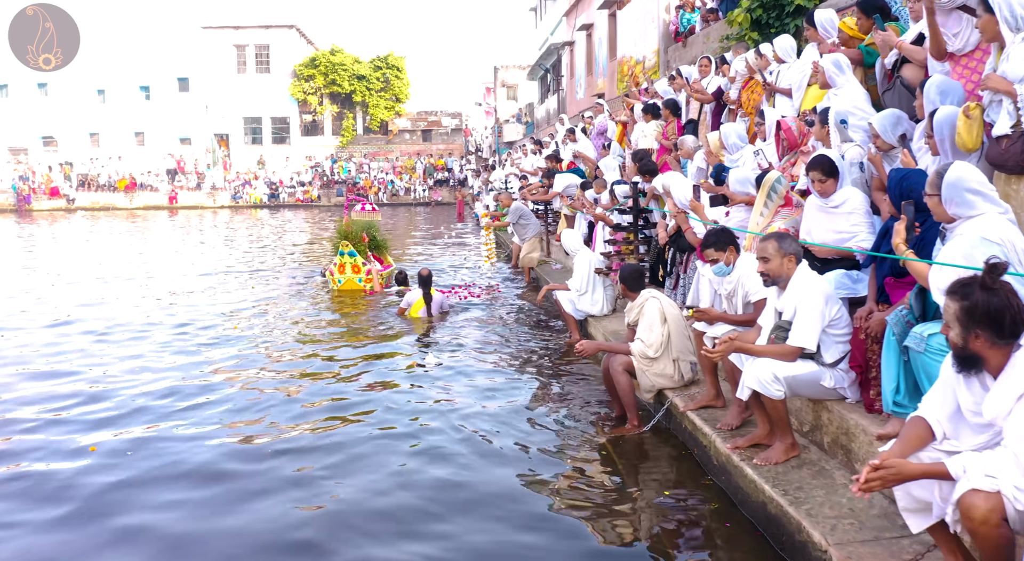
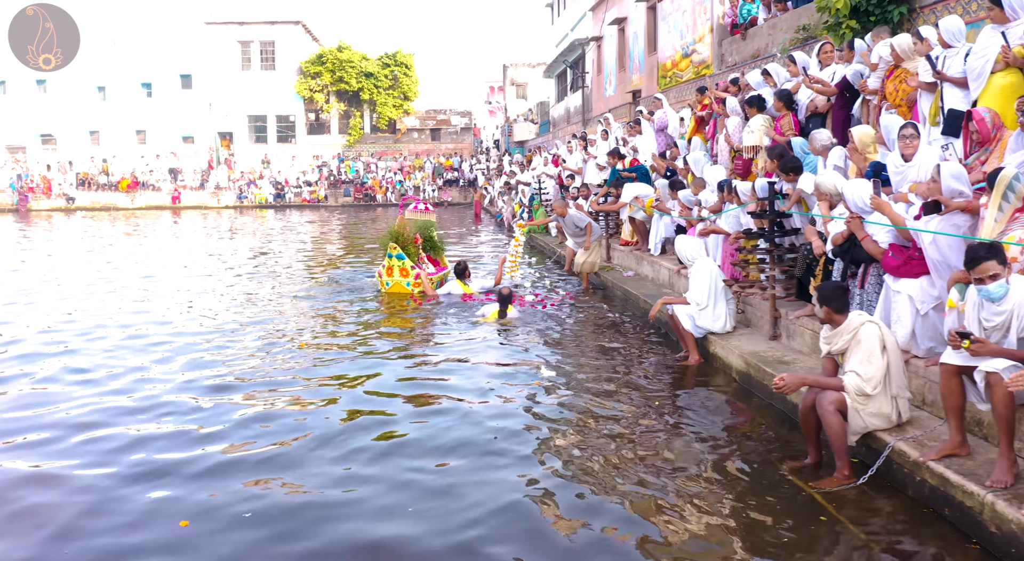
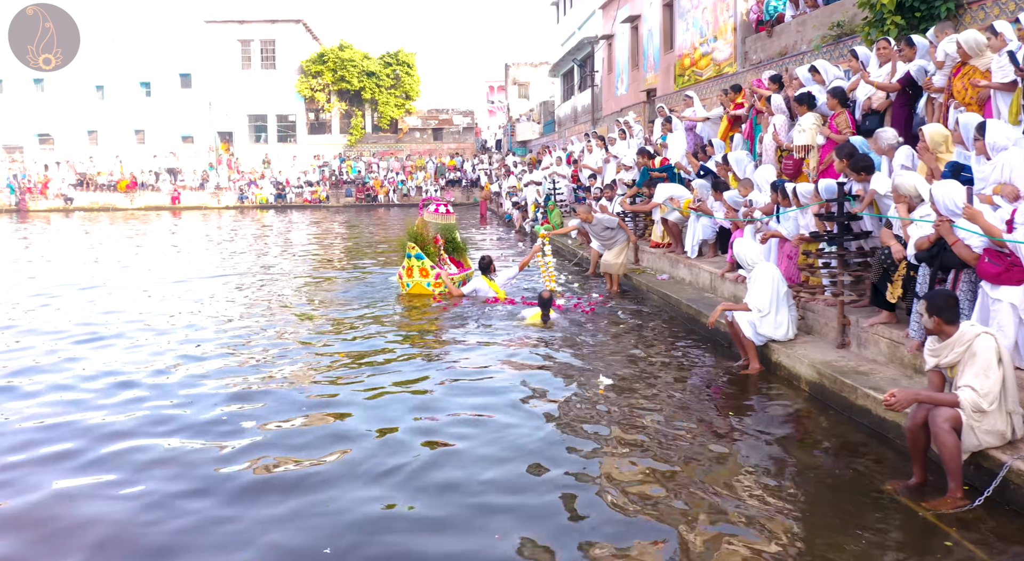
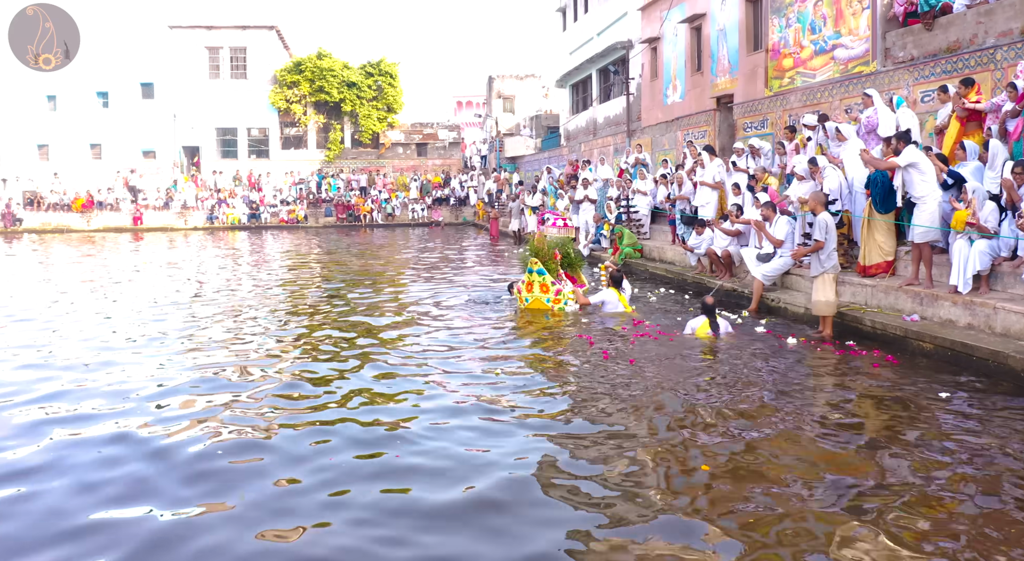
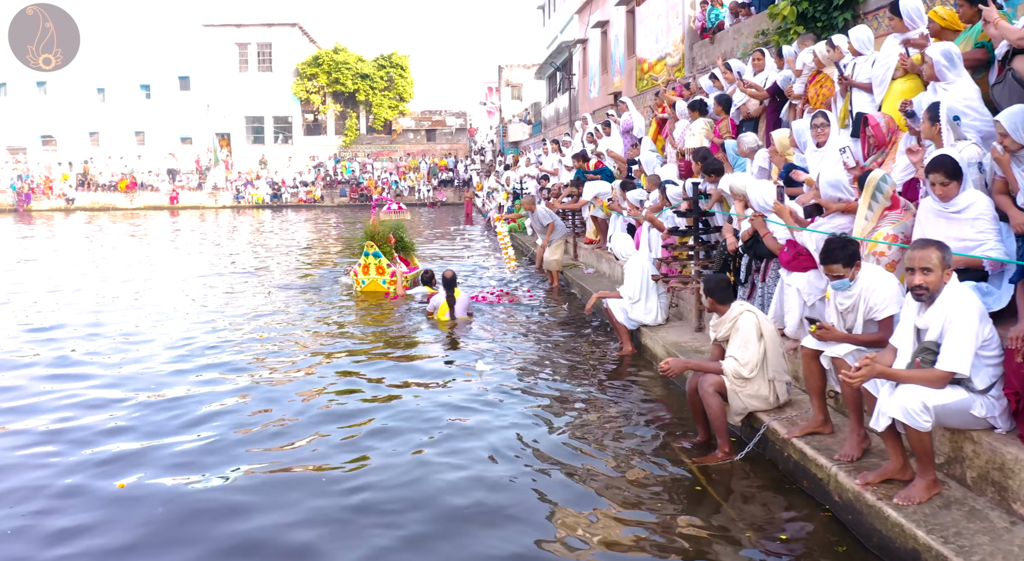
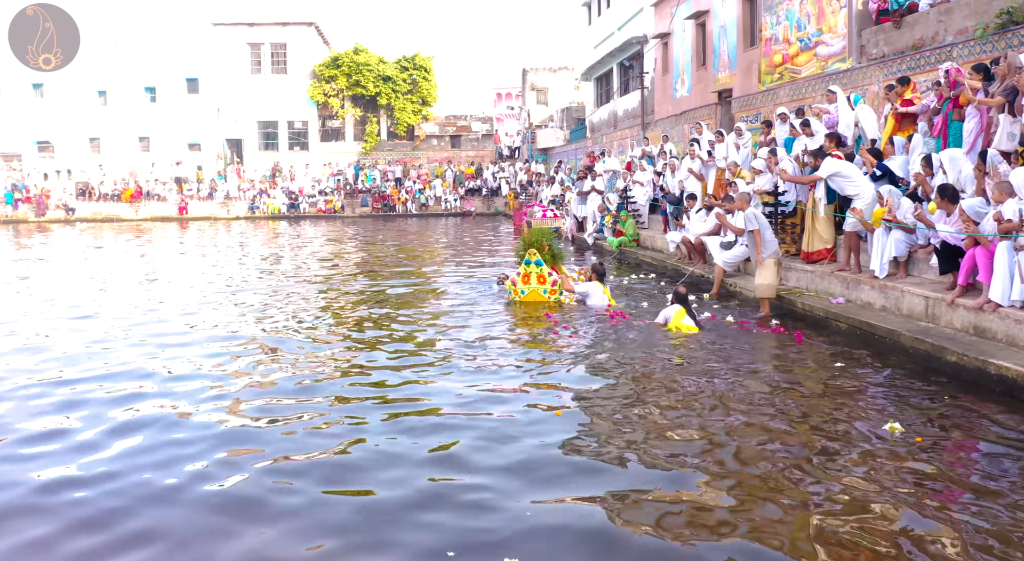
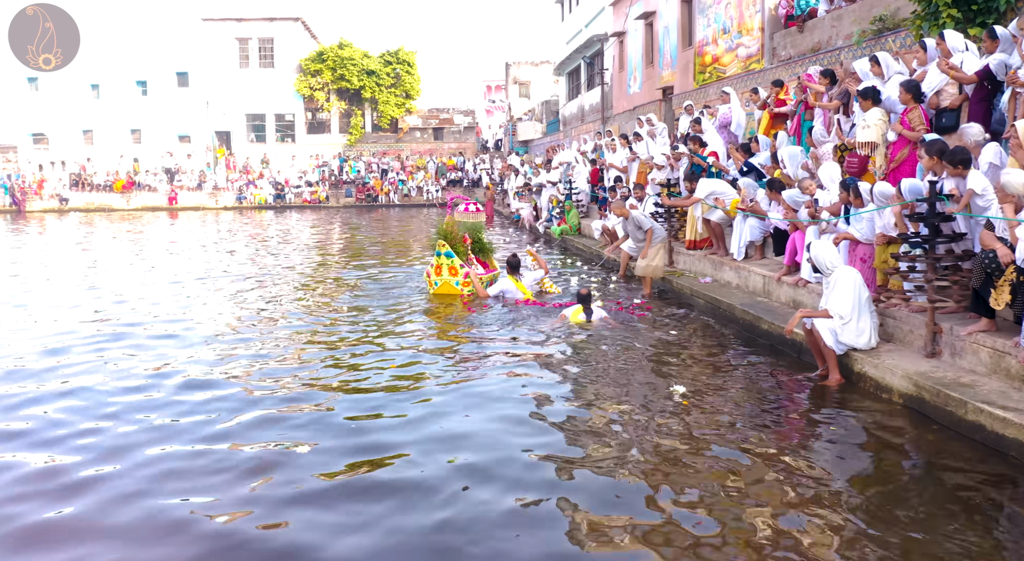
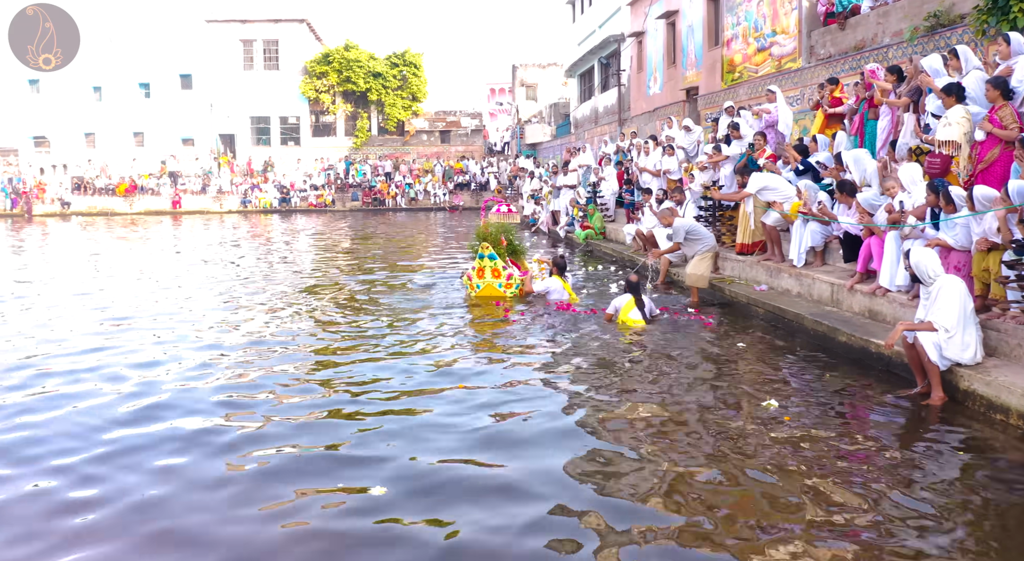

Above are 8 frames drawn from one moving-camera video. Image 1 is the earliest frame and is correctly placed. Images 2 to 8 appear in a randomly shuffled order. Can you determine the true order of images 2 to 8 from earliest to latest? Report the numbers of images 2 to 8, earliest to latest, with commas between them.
5, 2, 3, 7, 8, 6, 4
